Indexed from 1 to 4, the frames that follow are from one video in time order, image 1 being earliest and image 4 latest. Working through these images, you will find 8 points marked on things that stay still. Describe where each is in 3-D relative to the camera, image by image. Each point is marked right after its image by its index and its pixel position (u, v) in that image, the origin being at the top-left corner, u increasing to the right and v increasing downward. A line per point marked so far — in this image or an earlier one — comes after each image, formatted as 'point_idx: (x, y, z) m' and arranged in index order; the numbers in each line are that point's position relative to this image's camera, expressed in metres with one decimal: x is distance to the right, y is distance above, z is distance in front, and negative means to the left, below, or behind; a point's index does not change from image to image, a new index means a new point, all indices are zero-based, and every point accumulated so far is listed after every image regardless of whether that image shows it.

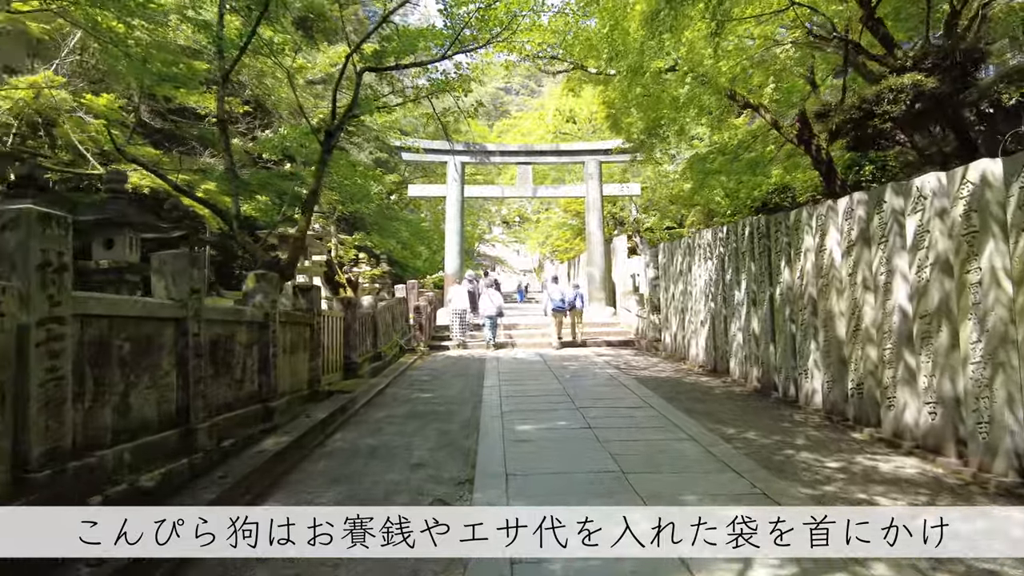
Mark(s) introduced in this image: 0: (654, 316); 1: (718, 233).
0: (+2.4, -0.5, +11.3) m
1: (+2.6, +0.7, +8.2) m
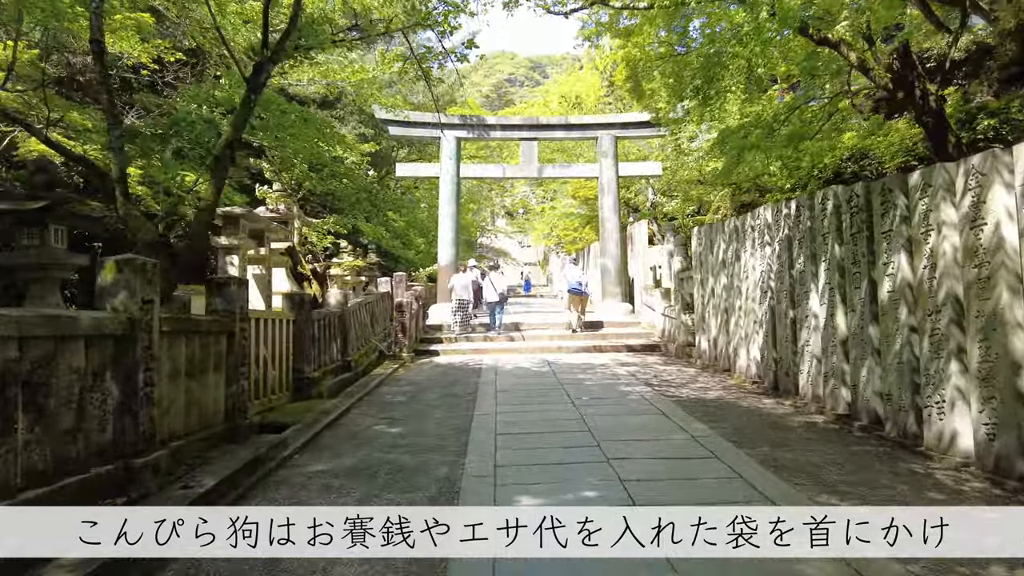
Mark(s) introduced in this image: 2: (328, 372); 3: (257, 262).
0: (+2.4, -0.4, +9.4) m
1: (+2.6, +0.8, +6.3) m
2: (-2.0, -0.9, +7.1) m
3: (-3.3, +0.4, +8.7) m
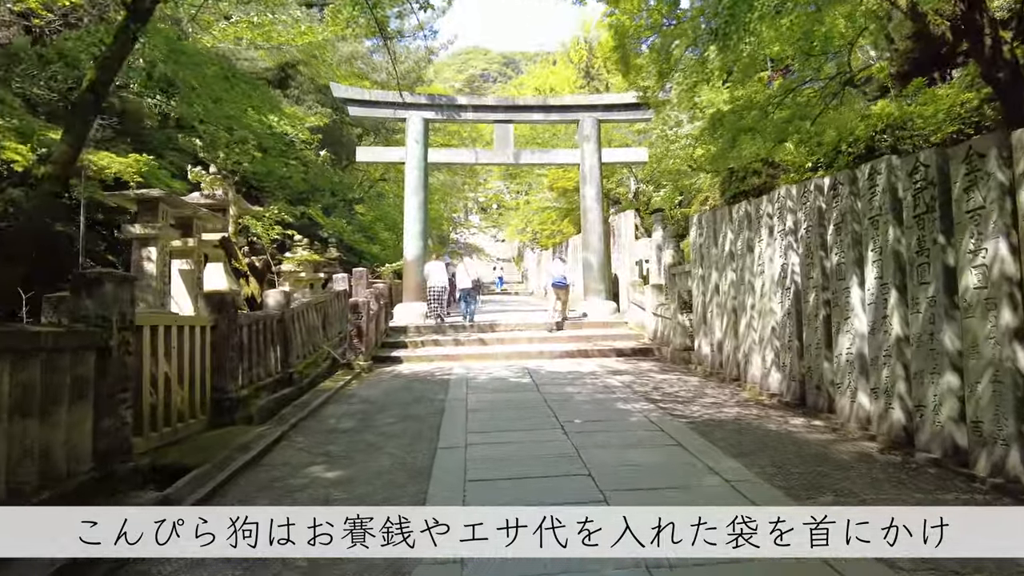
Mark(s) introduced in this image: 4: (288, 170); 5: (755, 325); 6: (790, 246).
0: (+2.1, -0.4, +8.3) m
1: (+2.4, +0.8, +5.2) m
2: (-2.2, -0.9, +5.8) m
3: (-3.6, +0.4, +7.4) m
4: (-2.9, +1.5, +8.5) m
5: (+2.3, -0.3, +6.3) m
6: (+2.4, +0.4, +5.6) m
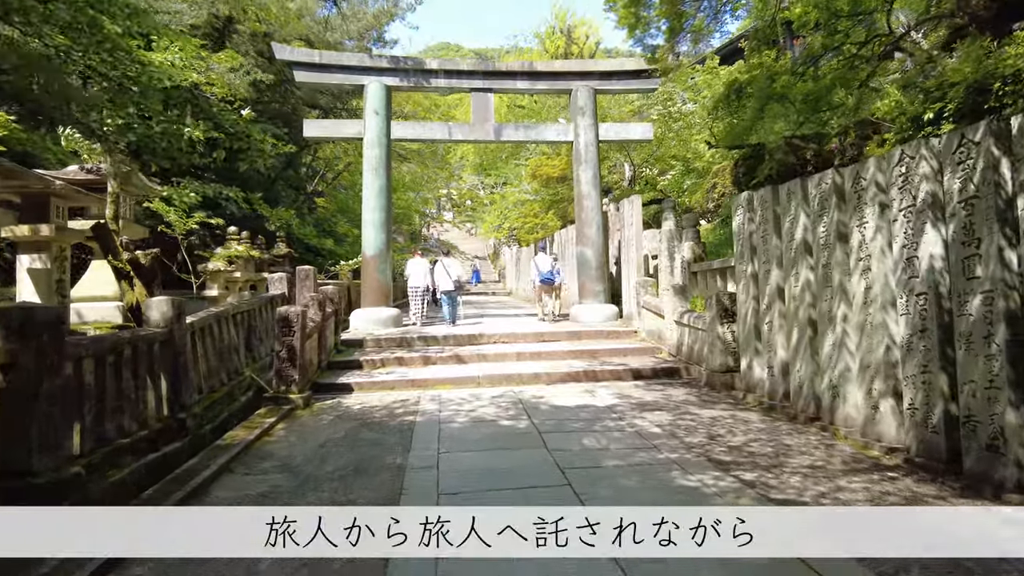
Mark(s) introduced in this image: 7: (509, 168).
0: (+2.0, -0.4, +6.4) m
1: (+2.4, +0.8, +3.3) m
2: (-2.2, -0.9, +3.7) m
3: (-3.7, +0.3, +5.2) m
4: (-3.0, +1.5, +6.4) m
5: (+2.3, -0.4, +4.4) m
6: (+2.3, +0.3, +3.7) m
7: (-0.1, +3.5, +19.7) m
